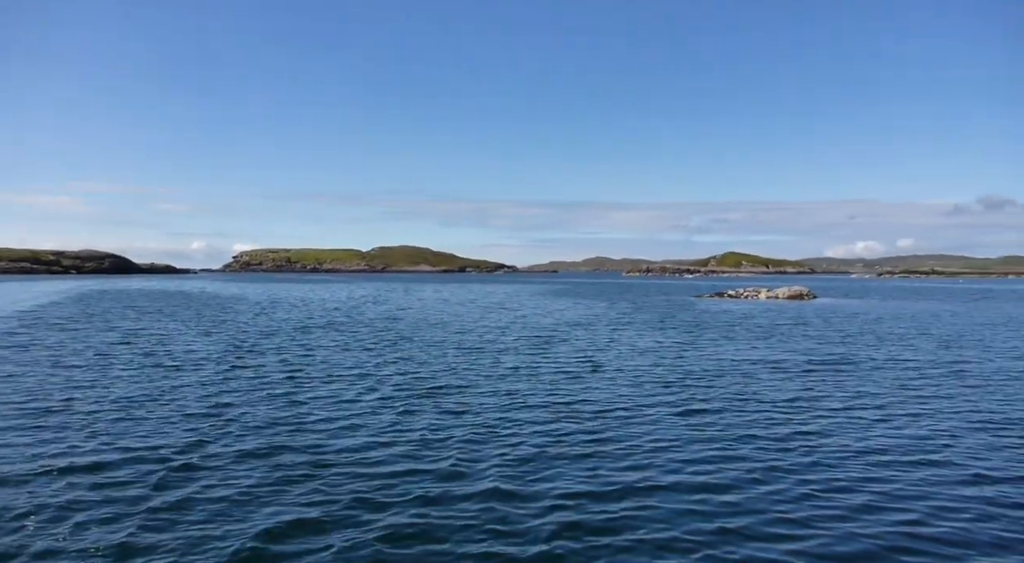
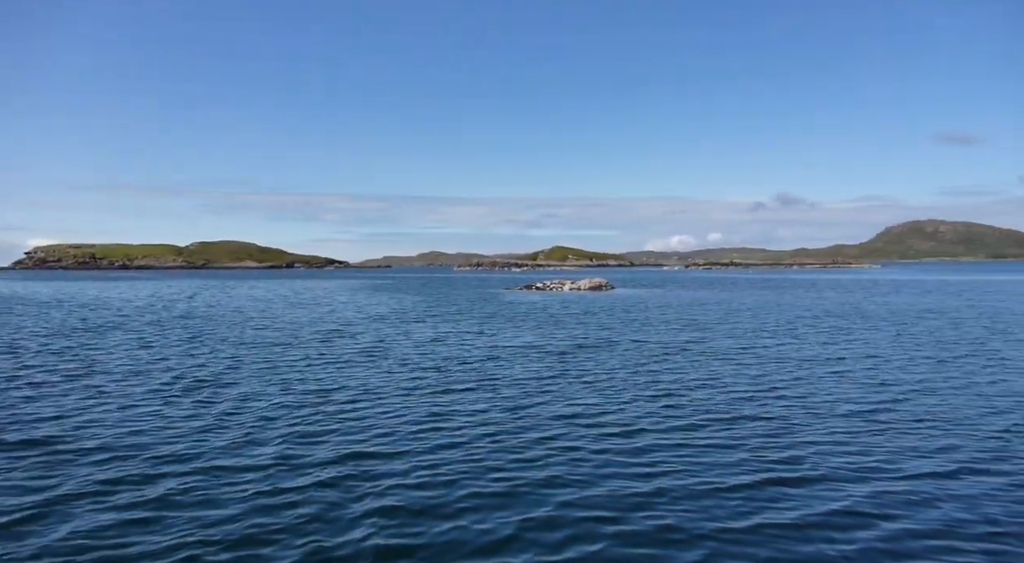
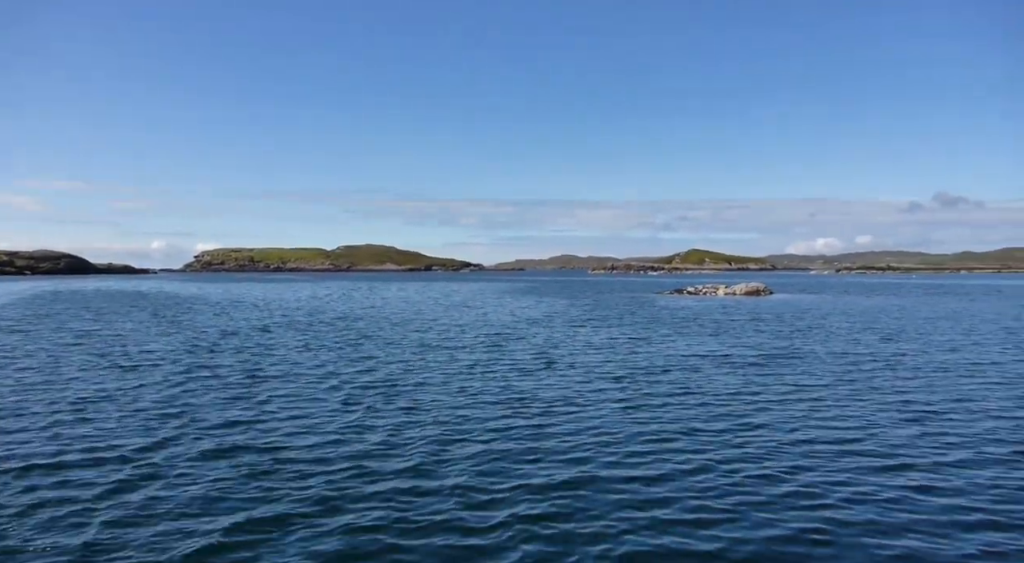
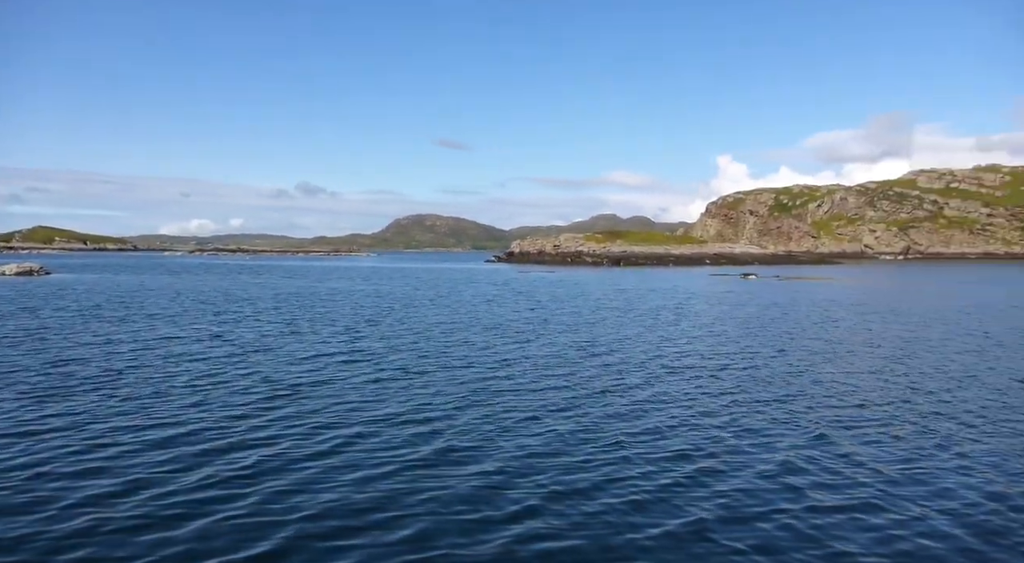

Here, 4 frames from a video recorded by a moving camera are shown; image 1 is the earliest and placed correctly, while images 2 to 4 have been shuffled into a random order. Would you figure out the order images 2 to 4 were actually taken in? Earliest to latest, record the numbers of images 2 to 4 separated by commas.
3, 2, 4
